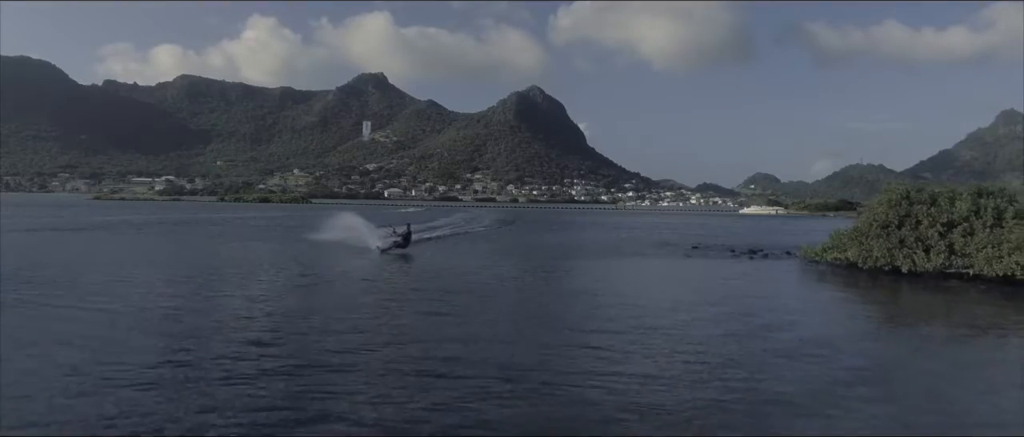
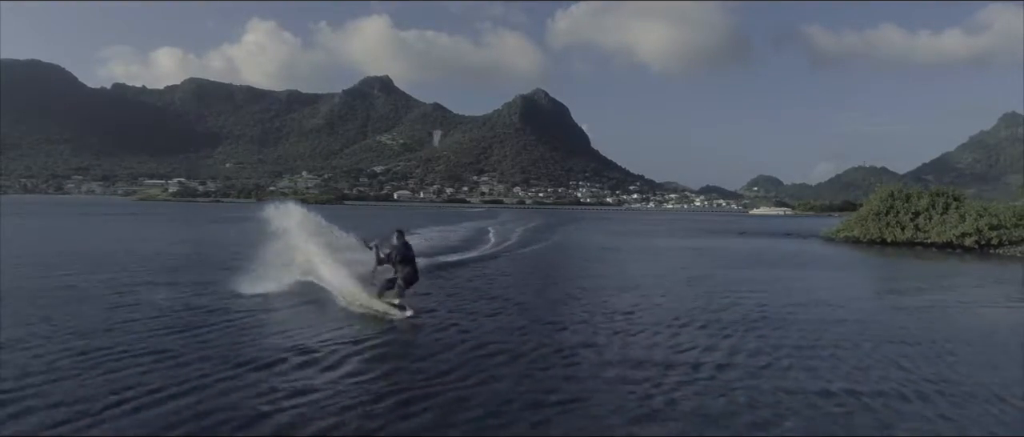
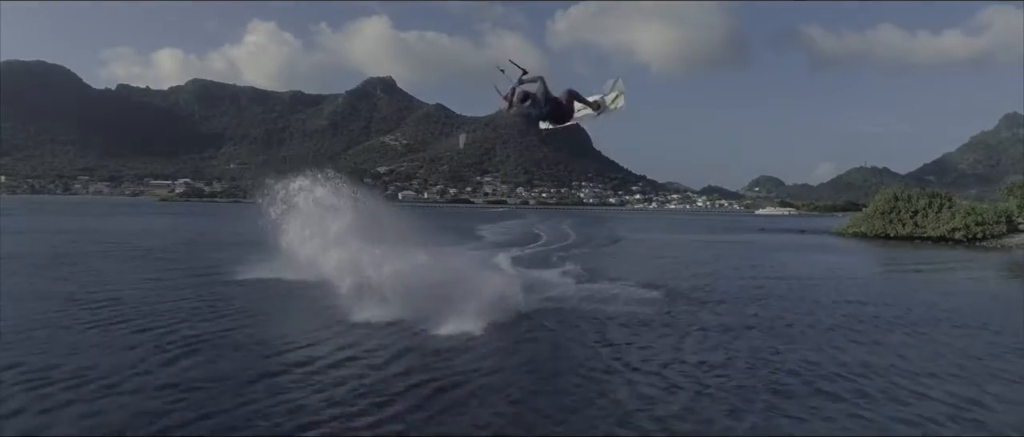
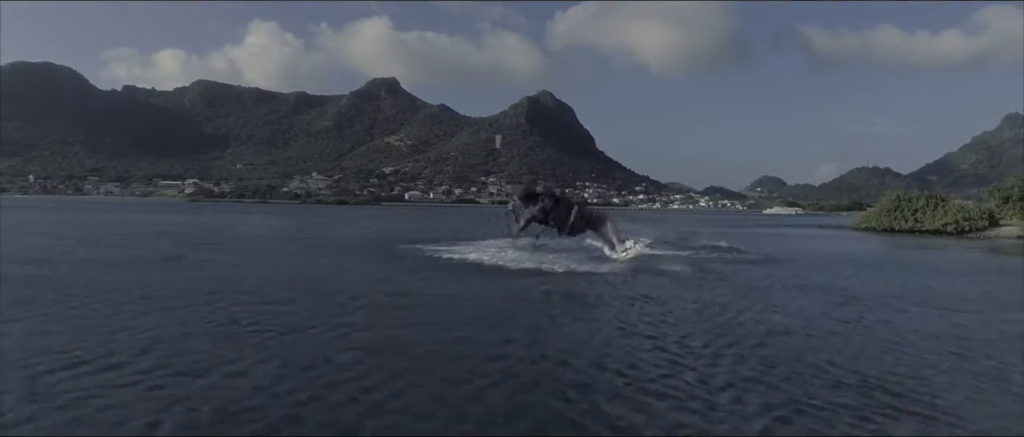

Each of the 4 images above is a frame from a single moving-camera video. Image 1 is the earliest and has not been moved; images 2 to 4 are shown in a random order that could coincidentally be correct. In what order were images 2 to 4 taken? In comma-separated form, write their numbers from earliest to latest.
2, 3, 4
